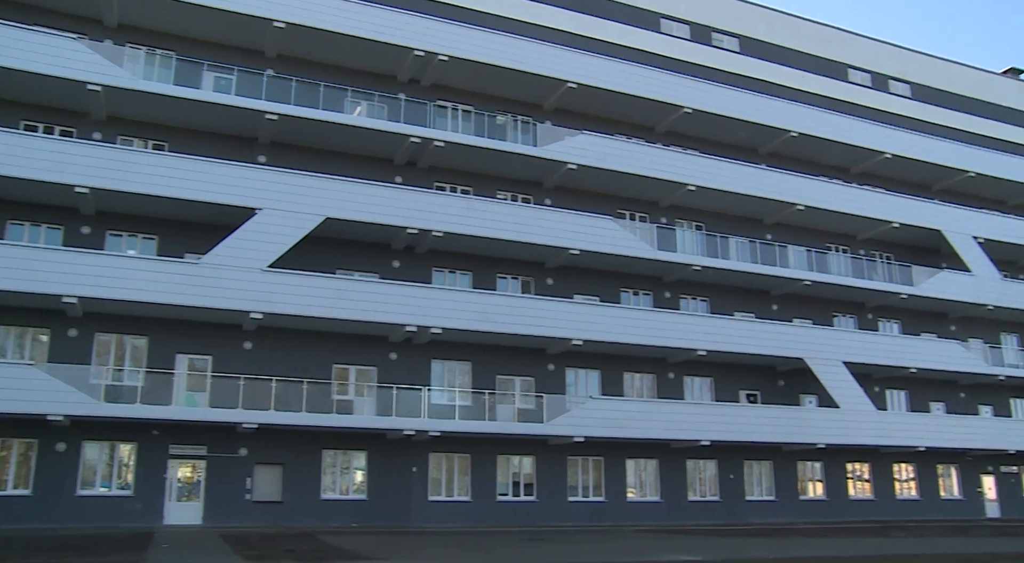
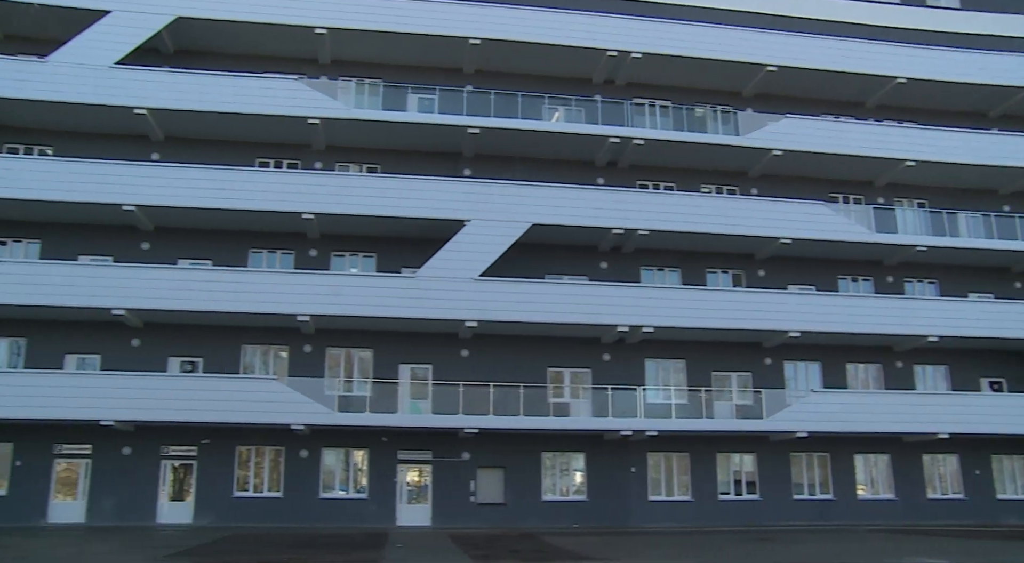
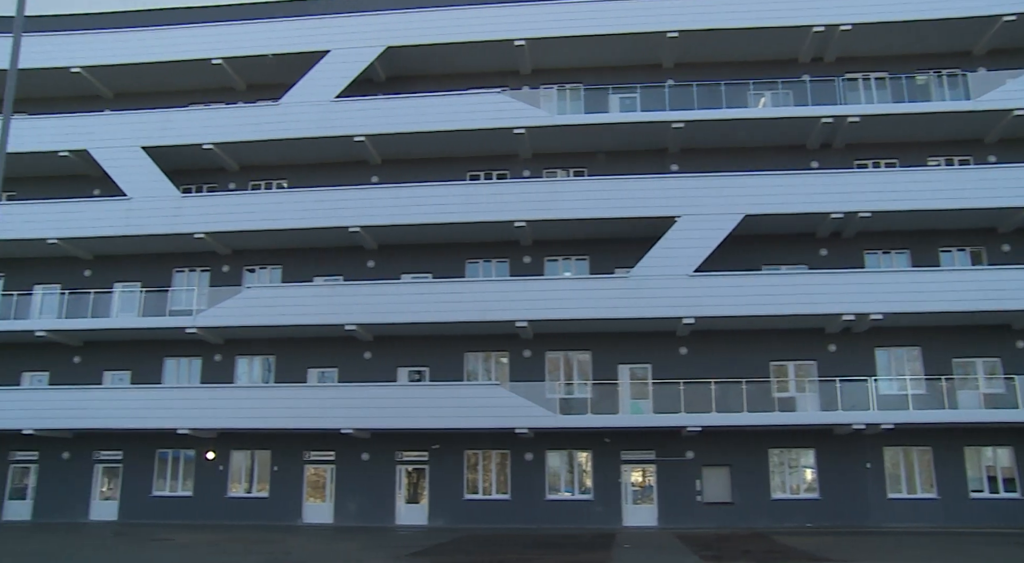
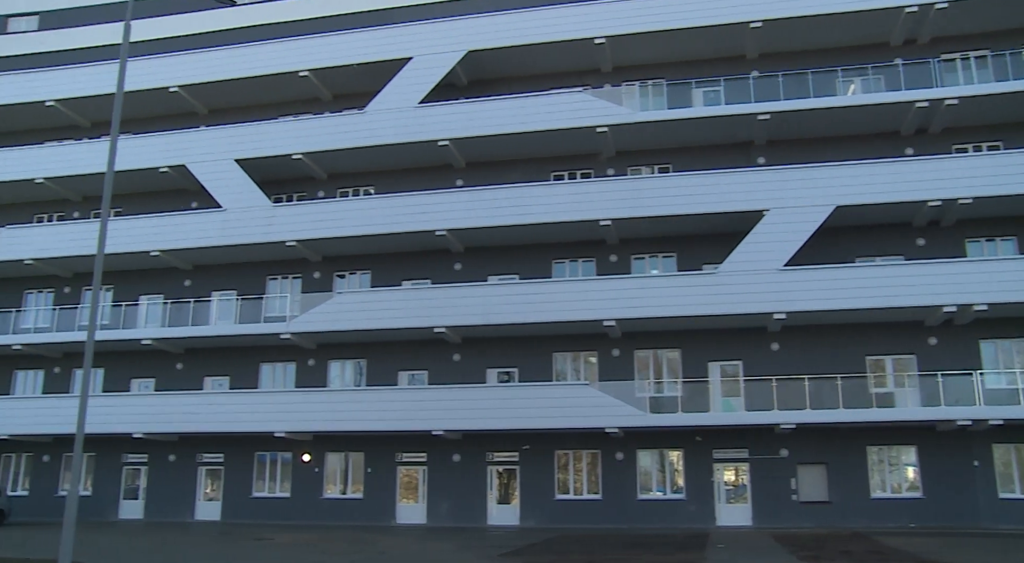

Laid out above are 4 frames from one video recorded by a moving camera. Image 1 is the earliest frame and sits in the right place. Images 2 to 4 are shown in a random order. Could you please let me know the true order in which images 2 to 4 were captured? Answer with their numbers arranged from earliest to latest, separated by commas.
2, 3, 4
